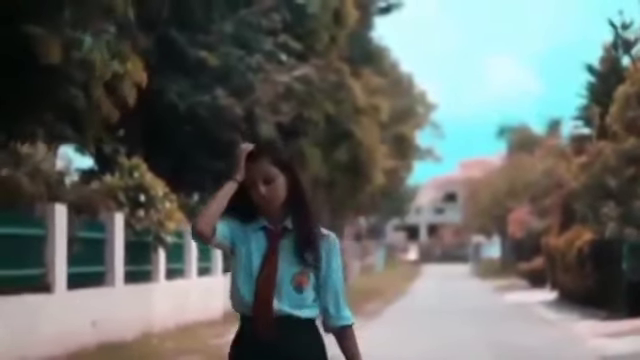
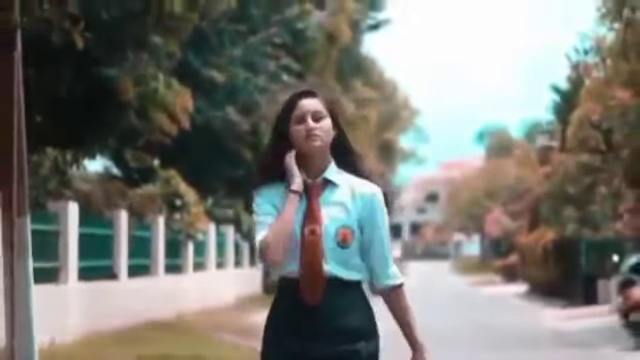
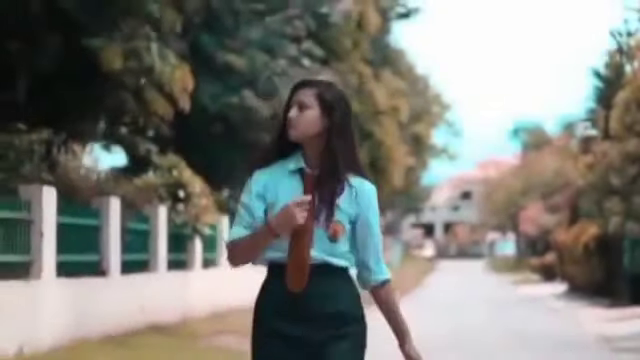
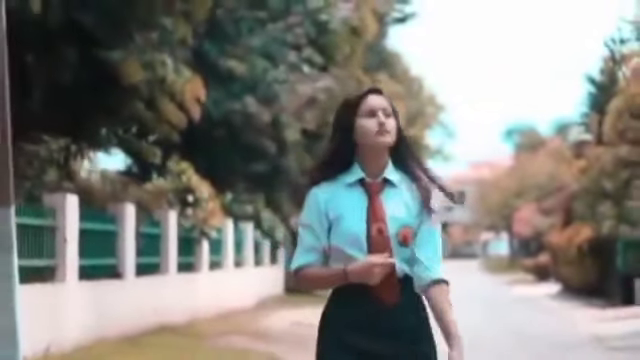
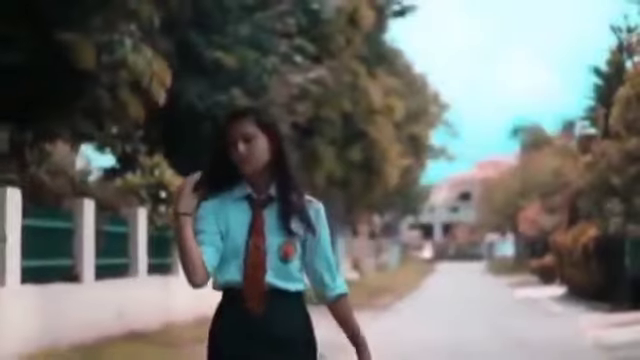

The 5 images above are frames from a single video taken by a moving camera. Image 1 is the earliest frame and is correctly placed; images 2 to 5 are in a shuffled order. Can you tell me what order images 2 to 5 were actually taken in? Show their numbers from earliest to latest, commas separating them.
5, 3, 4, 2
